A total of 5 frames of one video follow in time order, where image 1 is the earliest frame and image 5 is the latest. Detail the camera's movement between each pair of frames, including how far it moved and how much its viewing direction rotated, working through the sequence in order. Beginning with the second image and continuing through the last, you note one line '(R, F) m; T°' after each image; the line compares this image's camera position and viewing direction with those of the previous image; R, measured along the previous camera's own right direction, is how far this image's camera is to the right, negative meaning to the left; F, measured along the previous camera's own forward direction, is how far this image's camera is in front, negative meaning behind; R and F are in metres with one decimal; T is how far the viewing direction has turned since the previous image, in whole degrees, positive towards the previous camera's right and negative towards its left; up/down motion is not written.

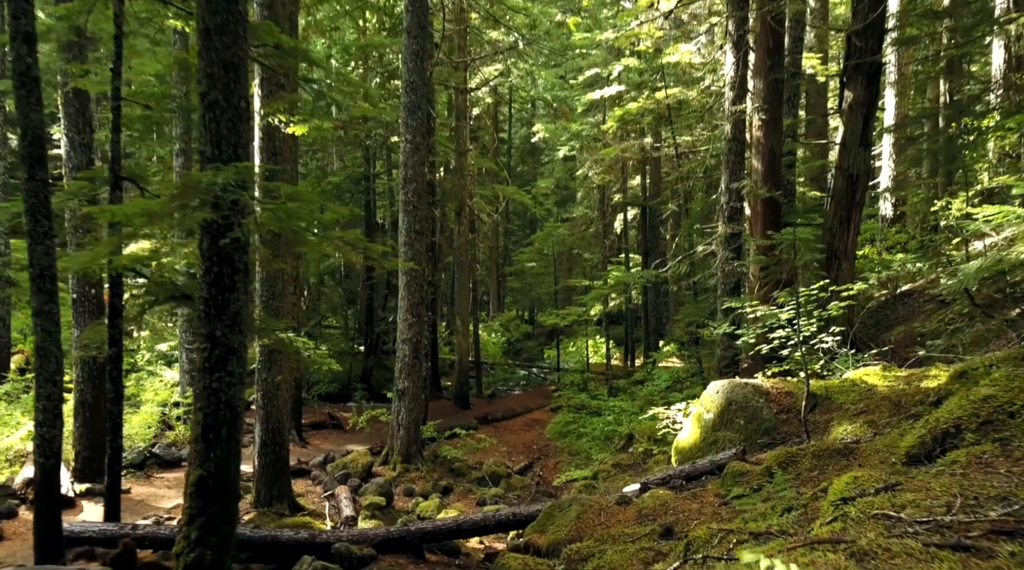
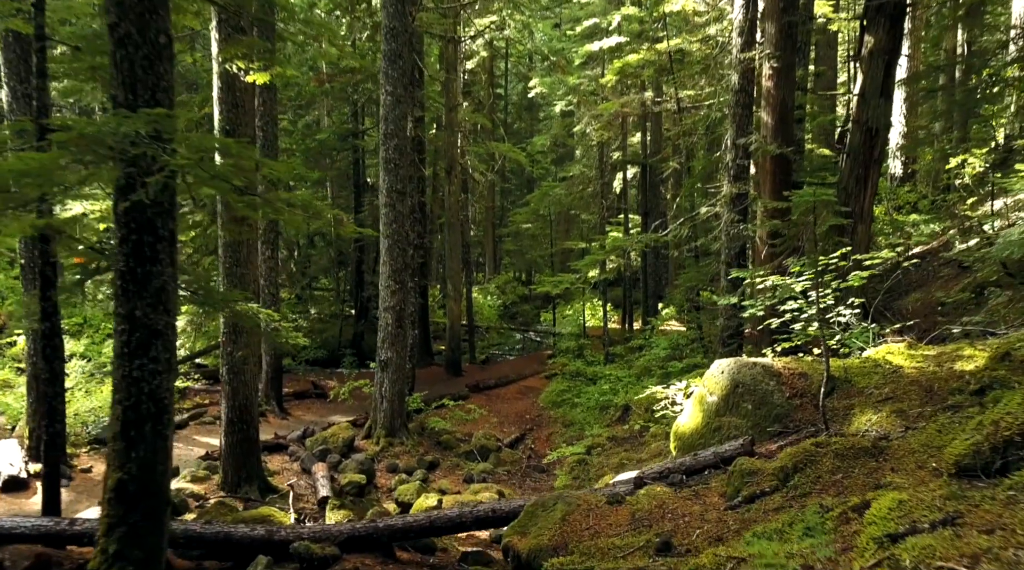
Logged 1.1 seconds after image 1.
(+0.2, +1.0) m; 0°
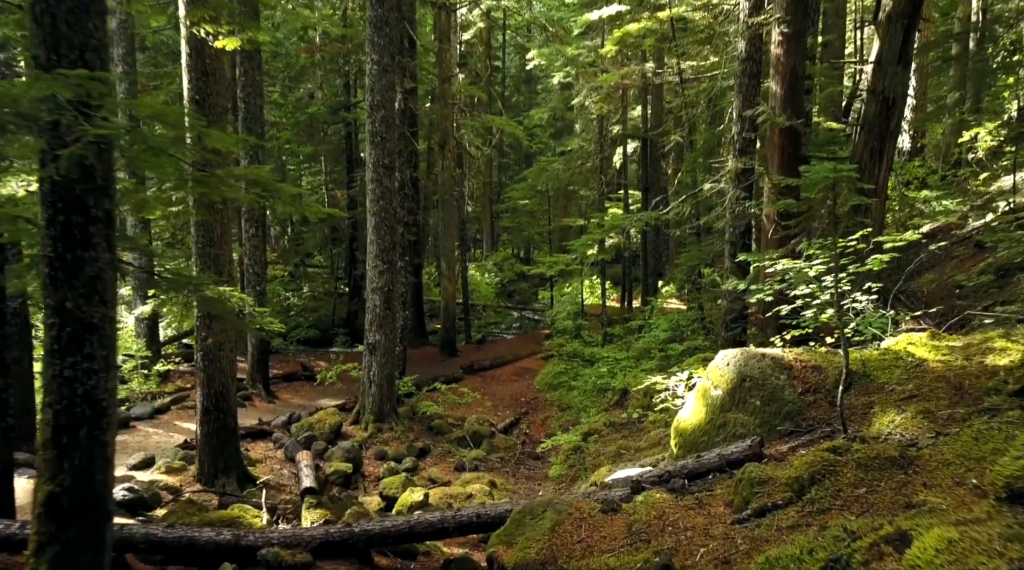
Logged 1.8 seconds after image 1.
(+0.1, +0.7) m; 0°
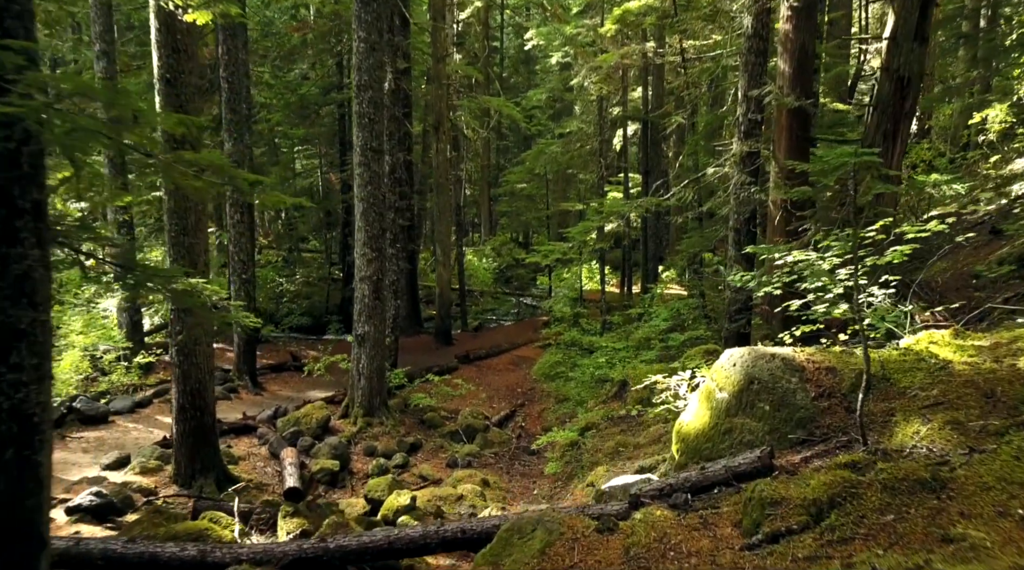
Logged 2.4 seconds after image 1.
(+0.1, +0.6) m; 0°
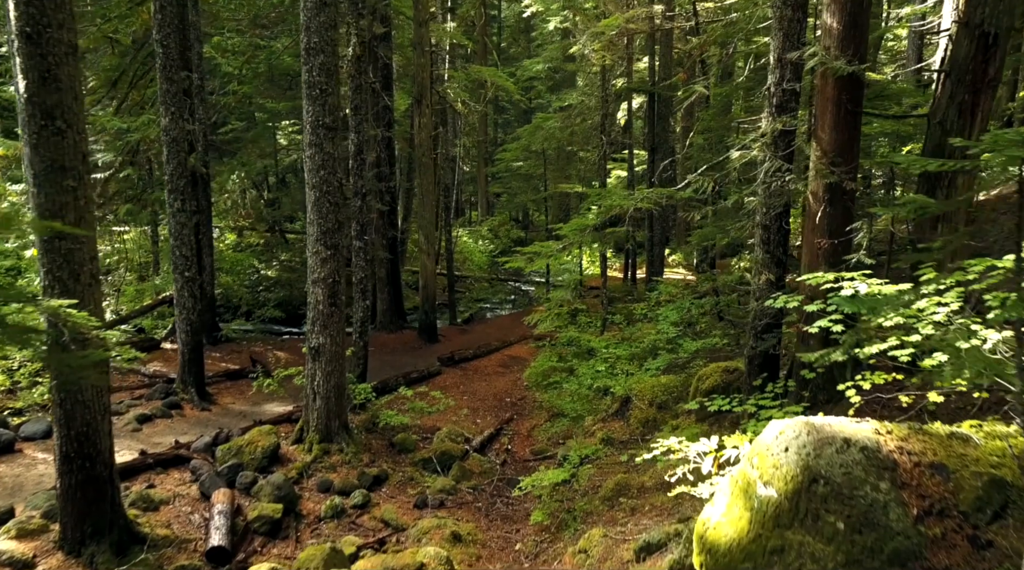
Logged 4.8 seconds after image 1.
(+0.3, +2.2) m; 0°
